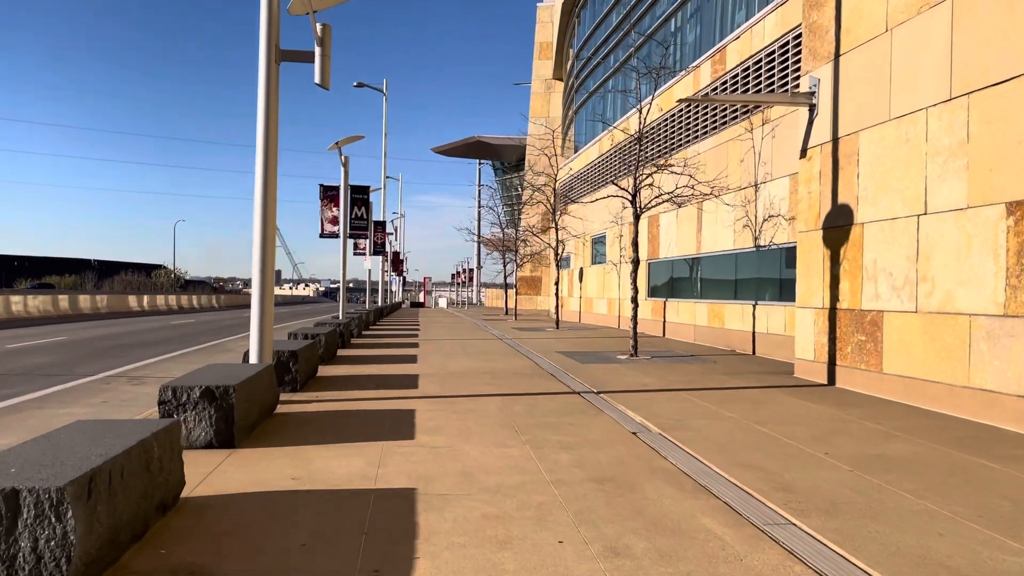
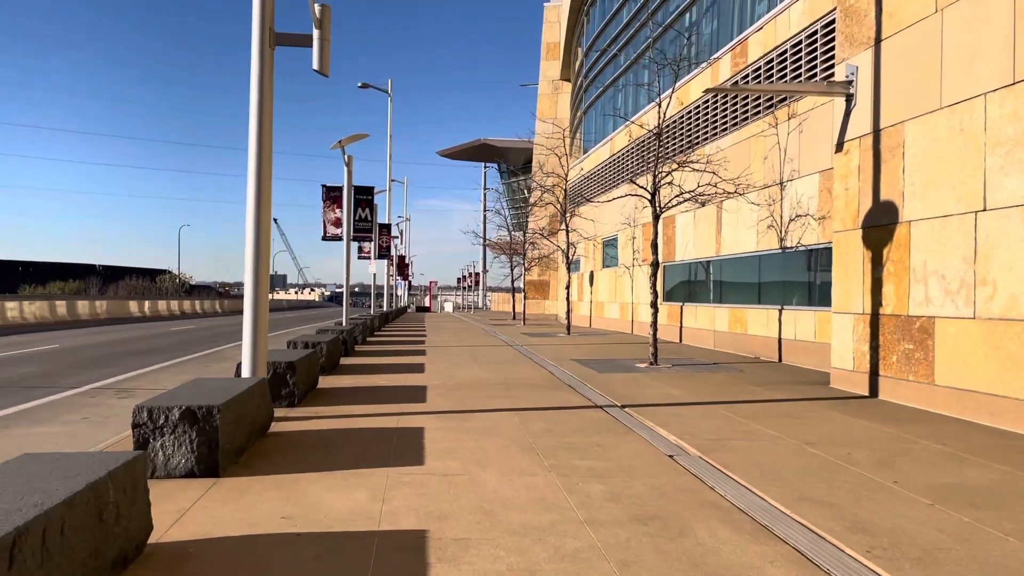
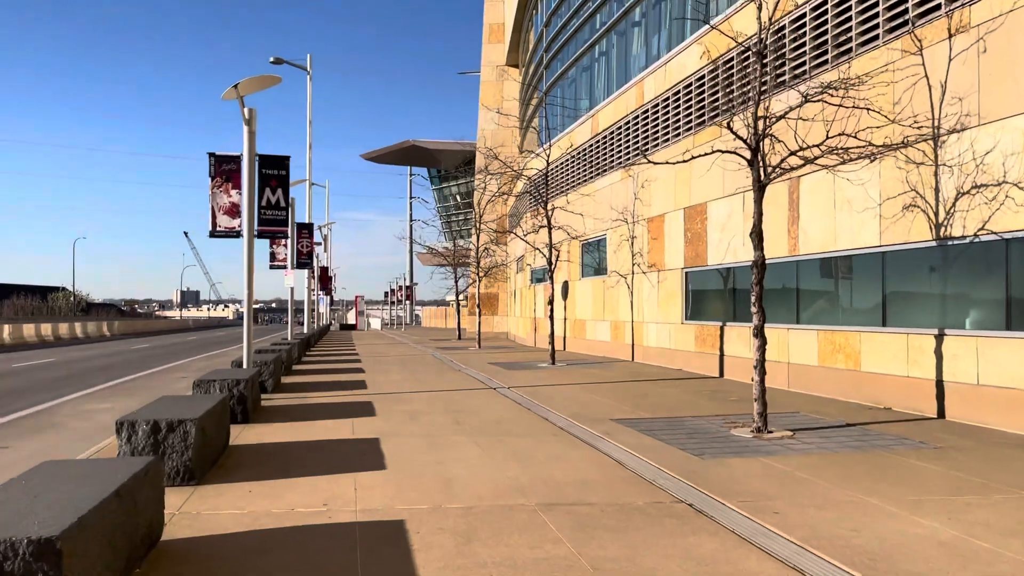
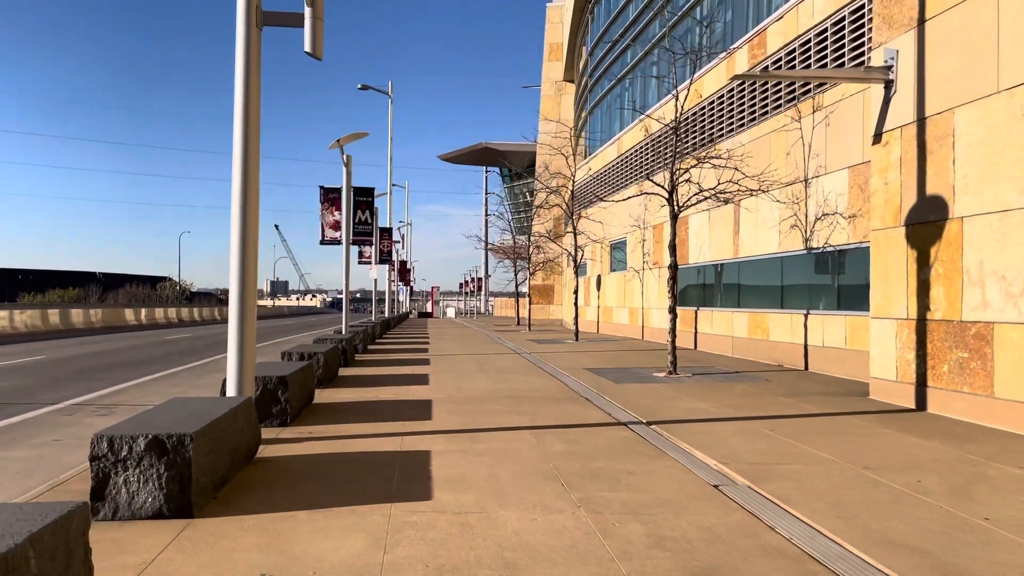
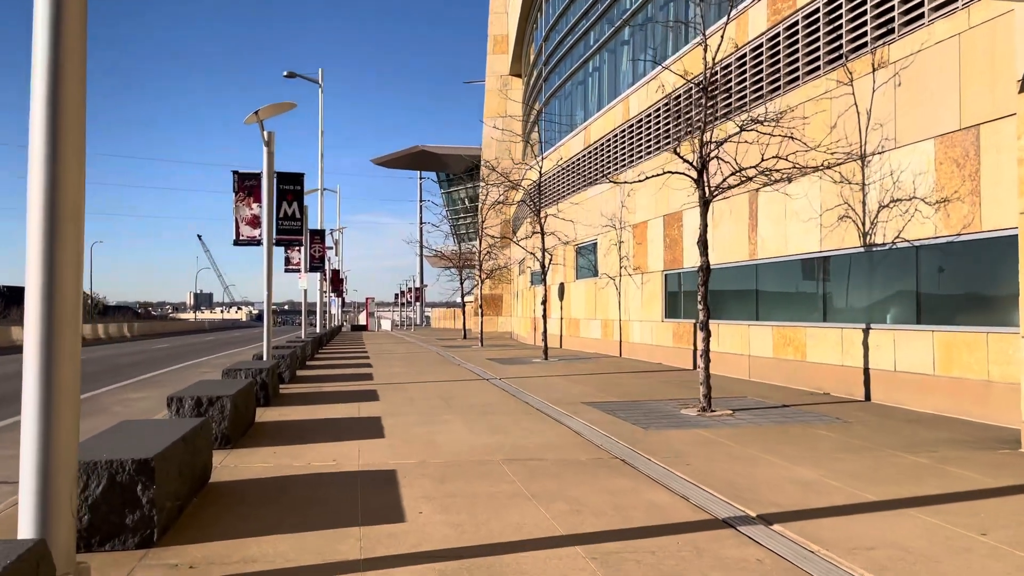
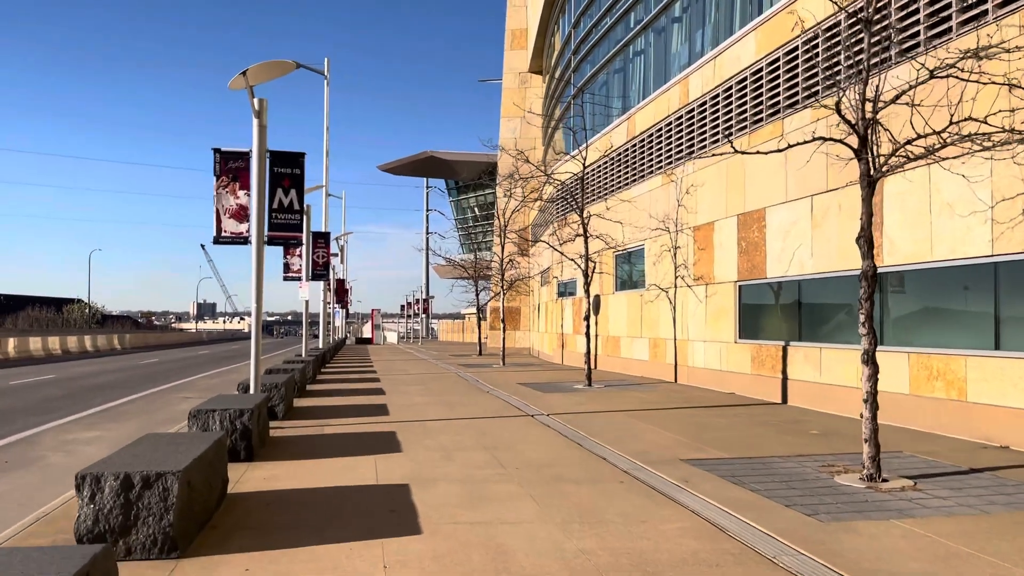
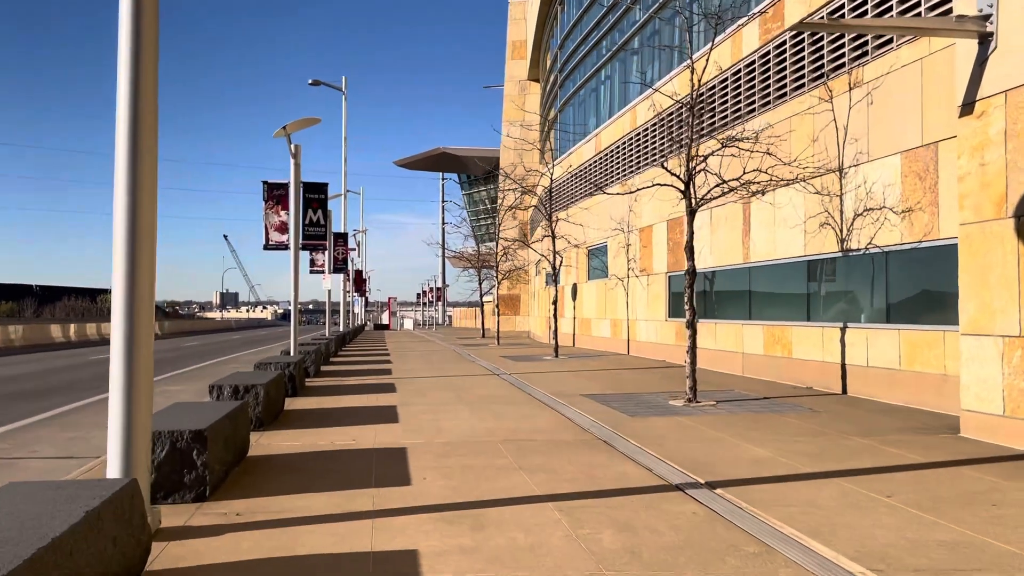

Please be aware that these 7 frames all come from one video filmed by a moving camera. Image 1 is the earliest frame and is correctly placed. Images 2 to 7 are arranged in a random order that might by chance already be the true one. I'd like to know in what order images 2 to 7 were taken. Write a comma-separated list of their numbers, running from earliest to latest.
2, 4, 7, 5, 3, 6
